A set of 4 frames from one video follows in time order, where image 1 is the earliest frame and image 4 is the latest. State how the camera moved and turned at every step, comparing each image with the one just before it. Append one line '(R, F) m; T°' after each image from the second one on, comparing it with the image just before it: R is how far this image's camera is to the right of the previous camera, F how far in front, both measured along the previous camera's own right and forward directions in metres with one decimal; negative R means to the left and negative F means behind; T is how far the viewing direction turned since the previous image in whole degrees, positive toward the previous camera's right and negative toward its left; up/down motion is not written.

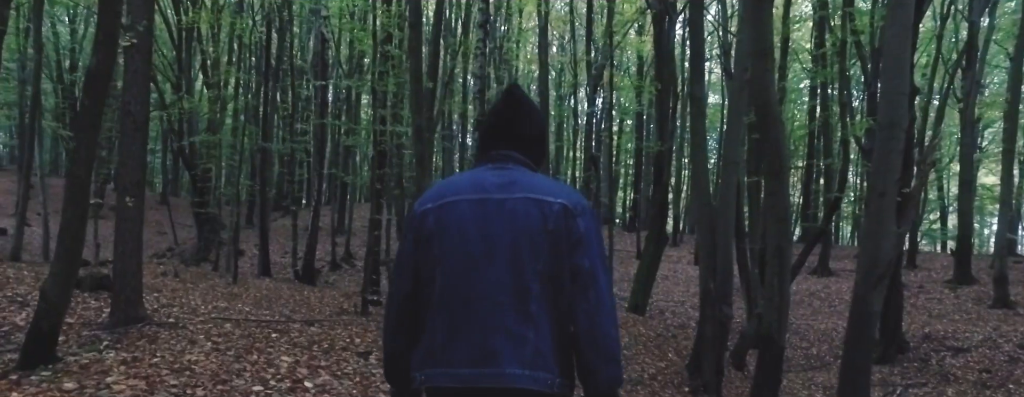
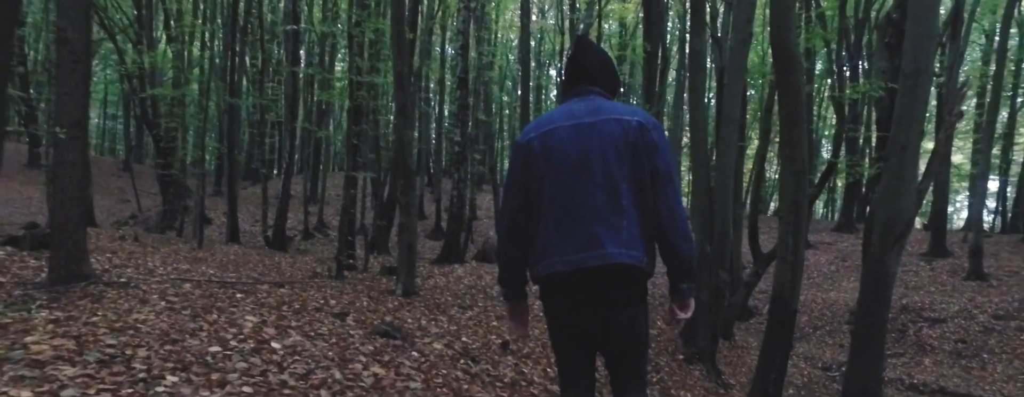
(-0.1, +0.6) m; +2°
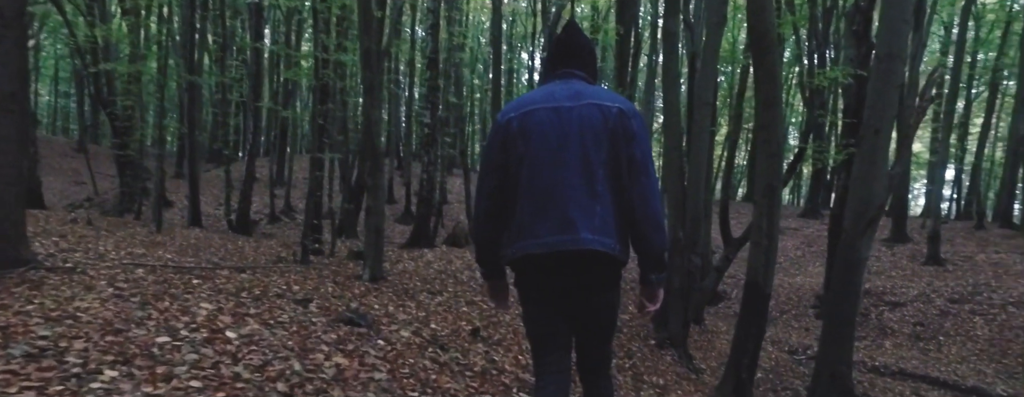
(0.0, +0.2) m; +2°
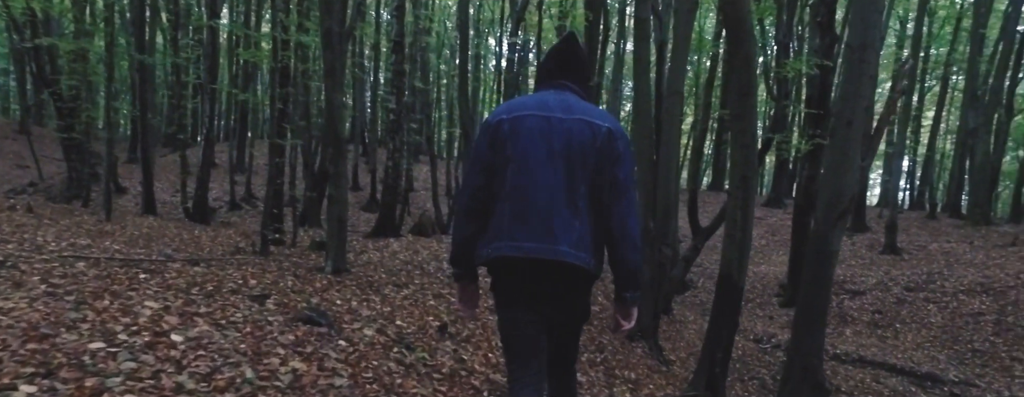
(0.0, +0.3) m; +2°
